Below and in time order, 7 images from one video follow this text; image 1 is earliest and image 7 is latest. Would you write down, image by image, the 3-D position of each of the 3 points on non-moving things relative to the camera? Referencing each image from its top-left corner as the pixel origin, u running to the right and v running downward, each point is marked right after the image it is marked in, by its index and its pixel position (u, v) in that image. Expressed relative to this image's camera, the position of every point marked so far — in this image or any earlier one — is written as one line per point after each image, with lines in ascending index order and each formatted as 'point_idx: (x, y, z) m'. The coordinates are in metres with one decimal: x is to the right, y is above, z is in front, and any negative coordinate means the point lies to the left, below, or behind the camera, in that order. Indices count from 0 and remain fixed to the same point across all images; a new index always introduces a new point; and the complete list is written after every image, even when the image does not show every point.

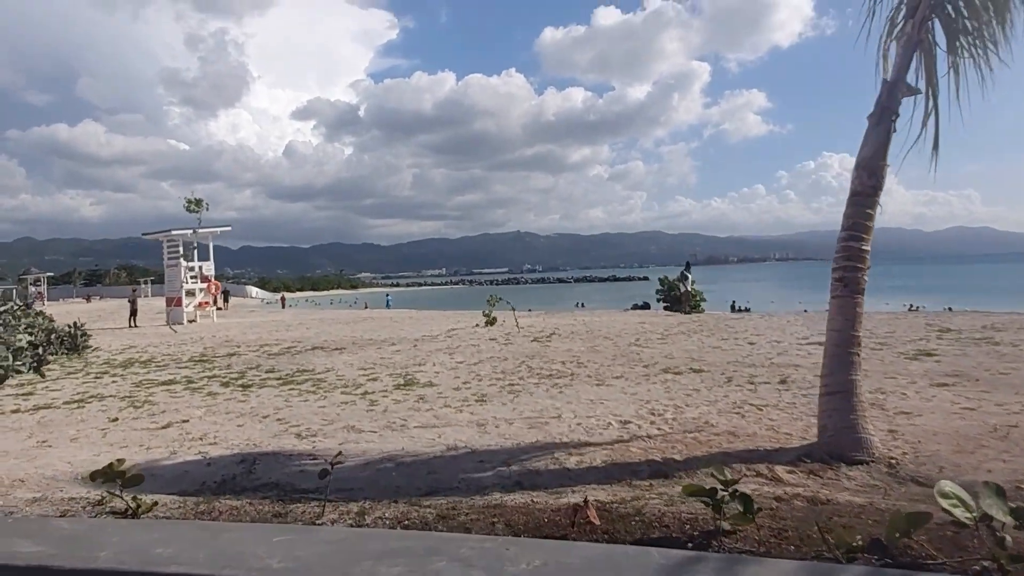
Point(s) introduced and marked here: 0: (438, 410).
0: (-0.8, -1.4, +7.8) m
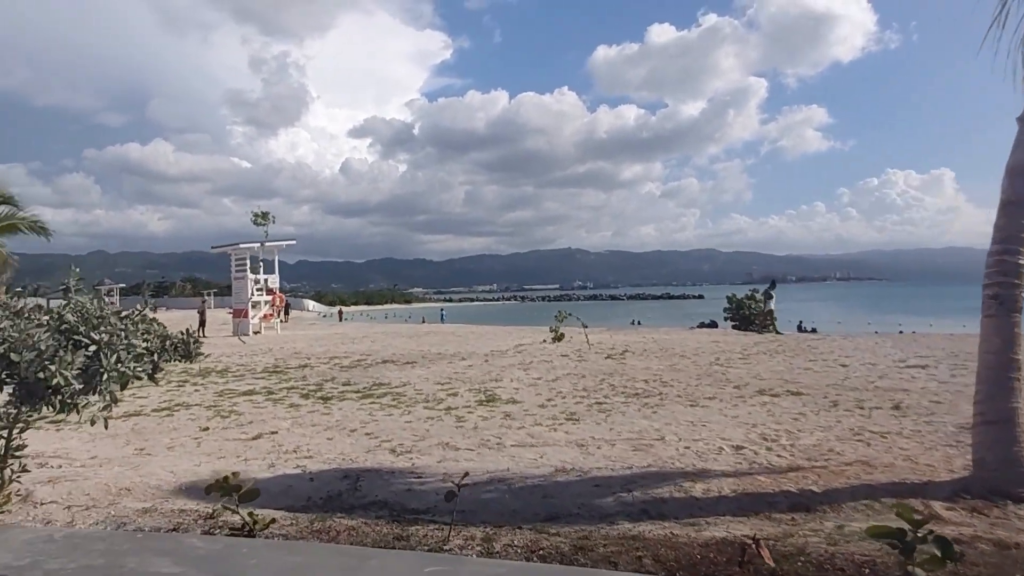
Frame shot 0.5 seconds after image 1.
0: (+0.2, -1.6, +7.5) m
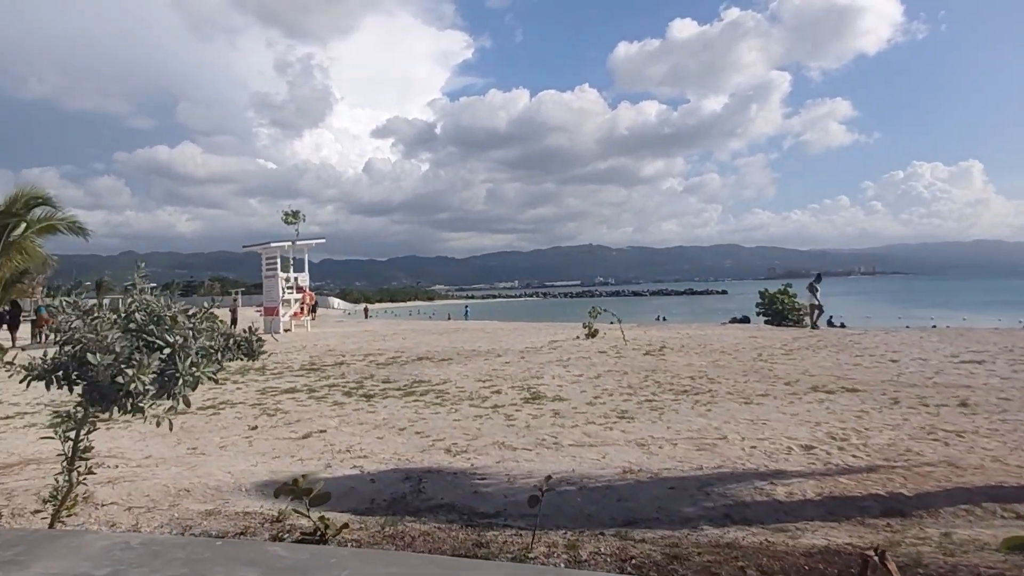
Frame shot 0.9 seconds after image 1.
0: (+0.8, -1.5, +7.3) m
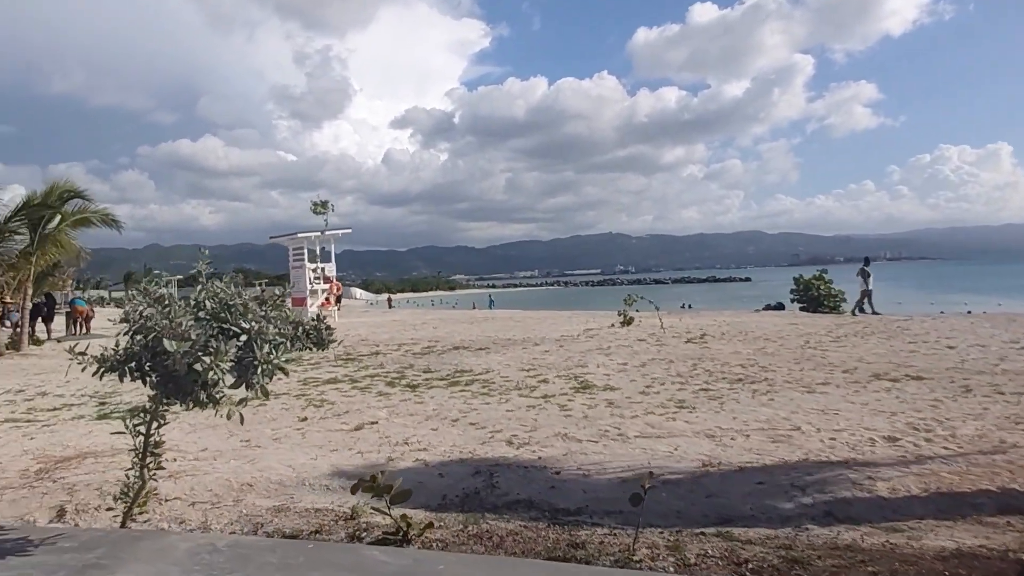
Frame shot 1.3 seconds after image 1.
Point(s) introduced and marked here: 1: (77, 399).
0: (+1.4, -1.4, +7.0) m
1: (-6.4, -1.6, +9.8) m
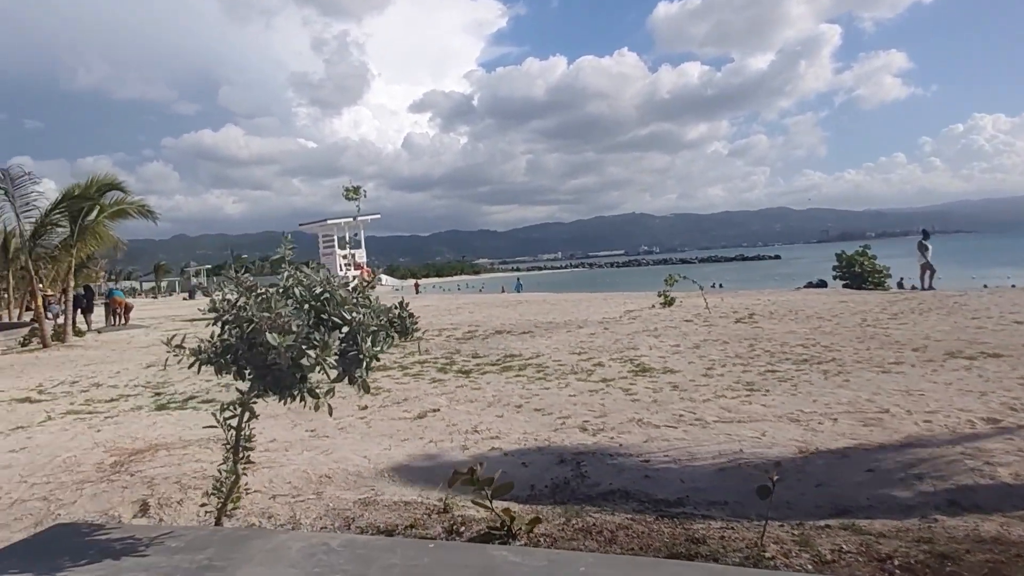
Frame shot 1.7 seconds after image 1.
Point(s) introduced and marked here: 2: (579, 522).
0: (+2.1, -1.1, +6.8) m
1: (-5.6, -1.5, +9.8) m
2: (+0.4, -1.3, +3.6) m
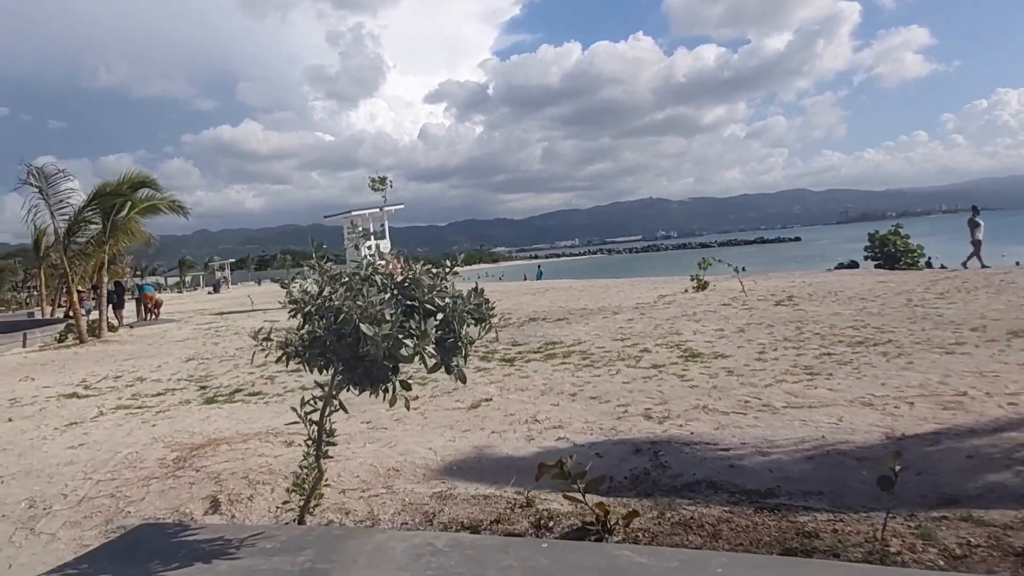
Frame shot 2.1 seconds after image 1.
0: (+2.6, -1.0, +6.6) m
1: (-4.9, -1.4, +9.8) m
2: (+0.8, -1.2, +3.4) m
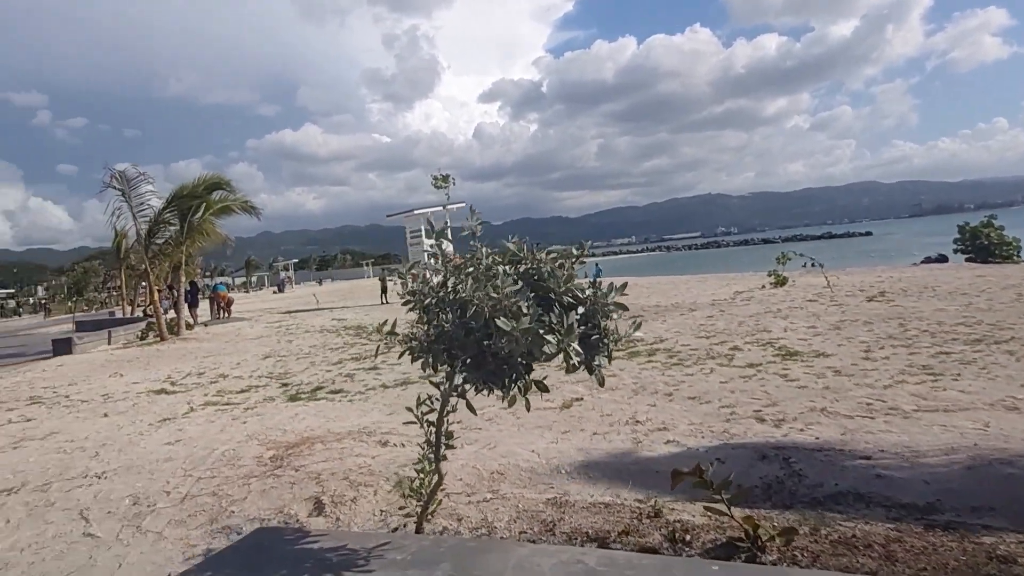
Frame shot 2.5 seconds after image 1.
0: (+3.5, -0.9, +6.0) m
1: (-3.7, -1.4, +9.9) m
2: (+1.5, -1.1, +3.1) m
